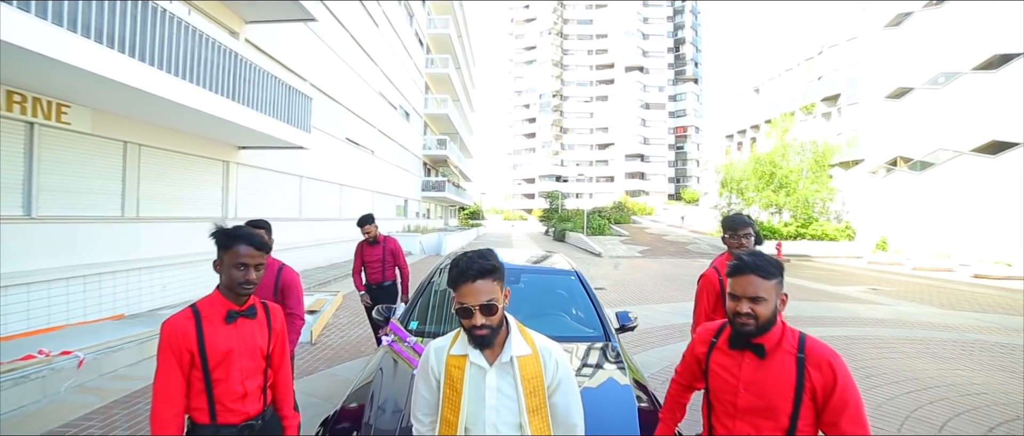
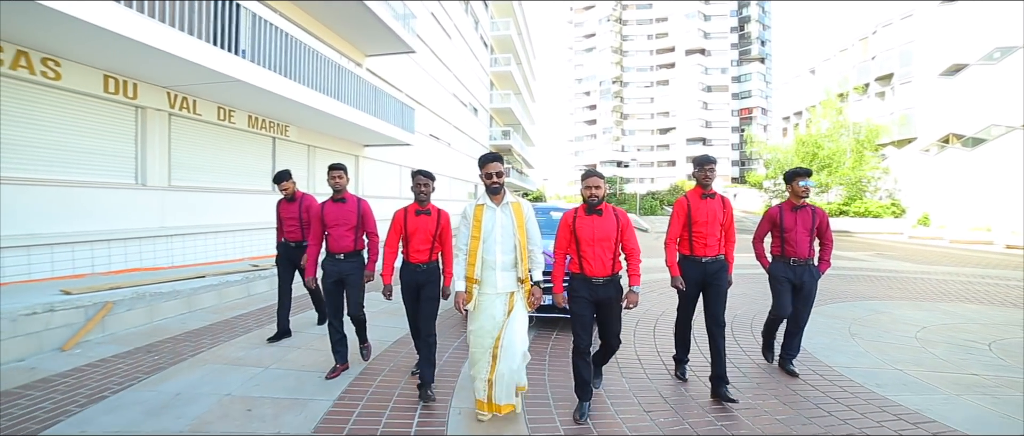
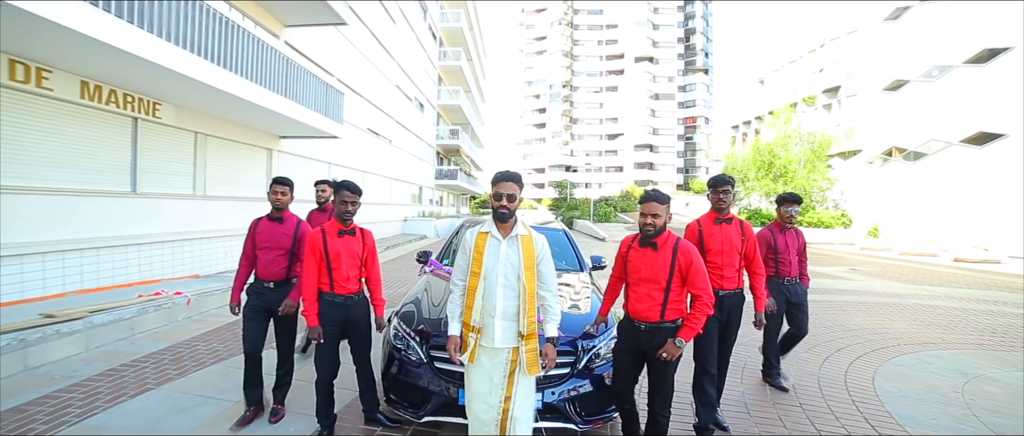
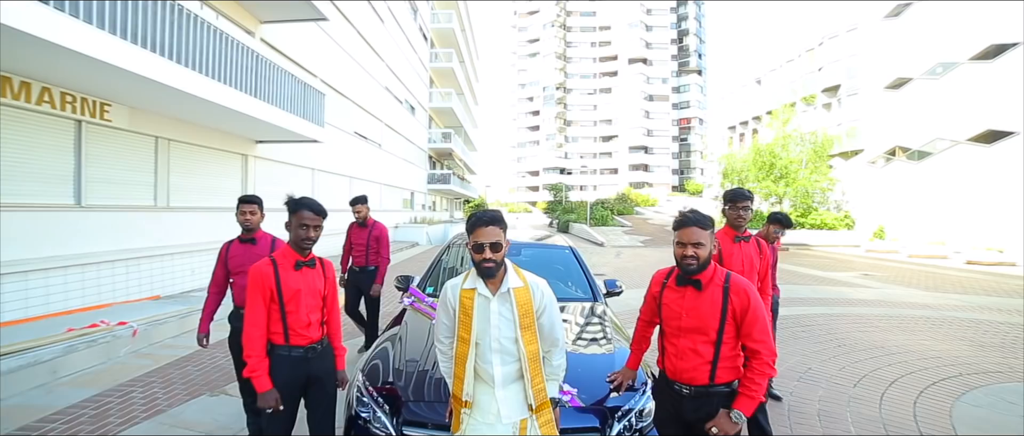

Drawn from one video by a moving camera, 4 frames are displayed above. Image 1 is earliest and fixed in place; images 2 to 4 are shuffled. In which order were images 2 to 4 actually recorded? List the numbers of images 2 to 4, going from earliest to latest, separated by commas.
4, 3, 2
